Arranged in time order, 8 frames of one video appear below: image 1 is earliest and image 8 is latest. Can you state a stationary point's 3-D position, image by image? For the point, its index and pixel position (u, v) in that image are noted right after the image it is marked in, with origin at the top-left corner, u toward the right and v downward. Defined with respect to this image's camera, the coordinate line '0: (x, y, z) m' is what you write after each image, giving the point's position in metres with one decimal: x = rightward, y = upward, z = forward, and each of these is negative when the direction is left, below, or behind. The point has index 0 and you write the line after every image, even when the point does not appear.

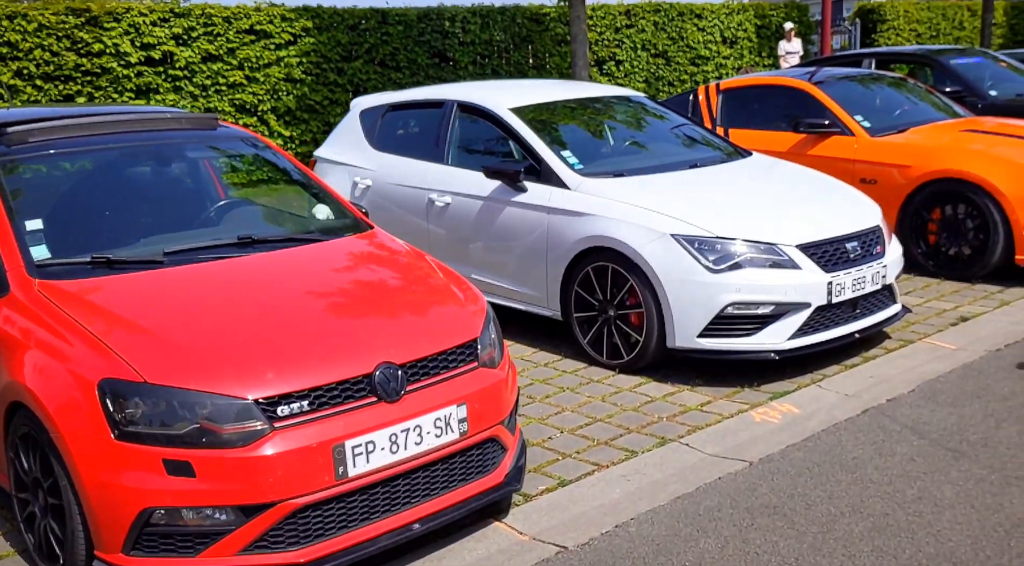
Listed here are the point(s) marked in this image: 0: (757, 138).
0: (+2.1, +1.3, +8.5) m
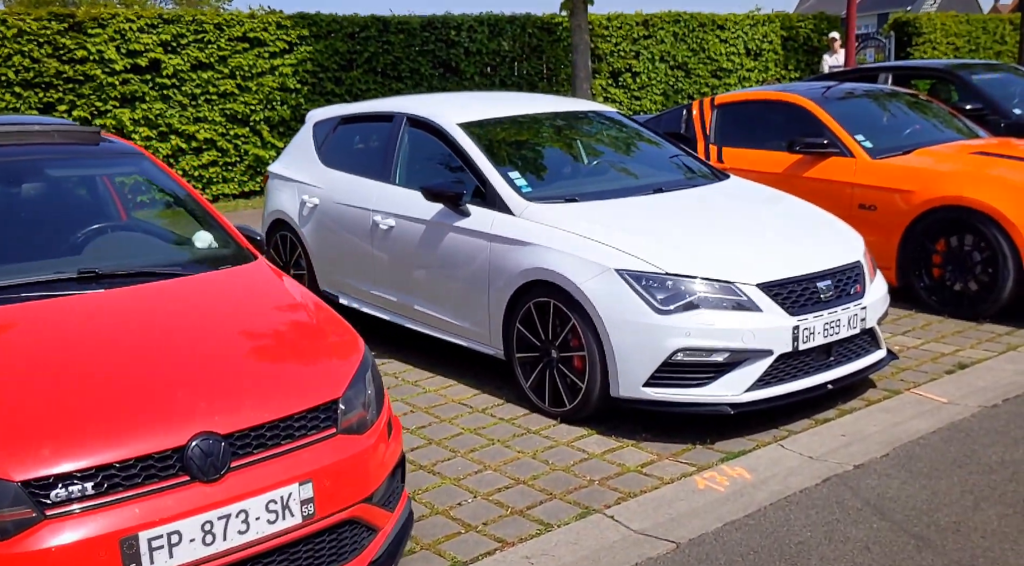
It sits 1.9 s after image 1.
0: (+1.9, +1.0, +7.9) m
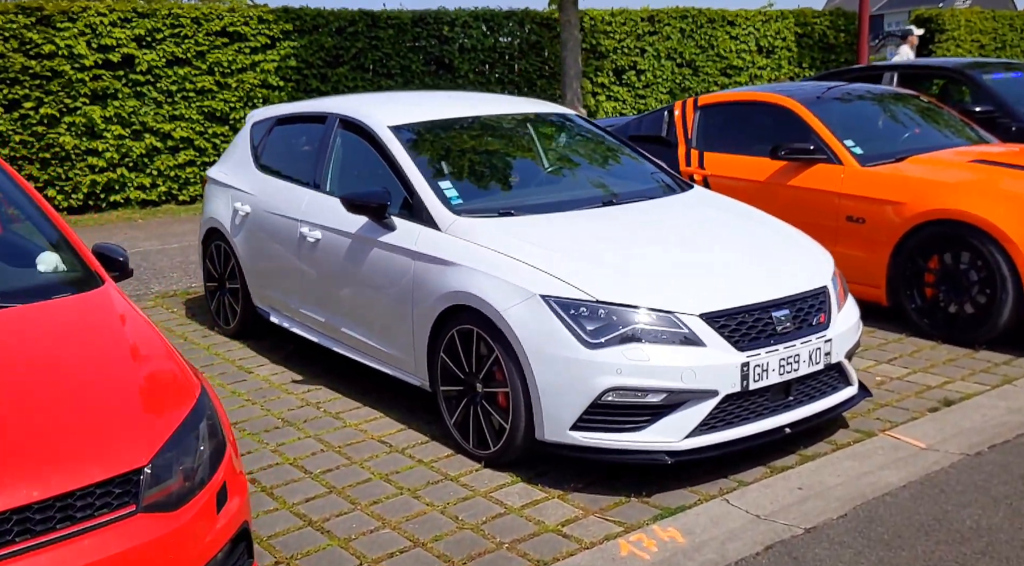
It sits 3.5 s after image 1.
0: (+1.6, +0.9, +7.3) m
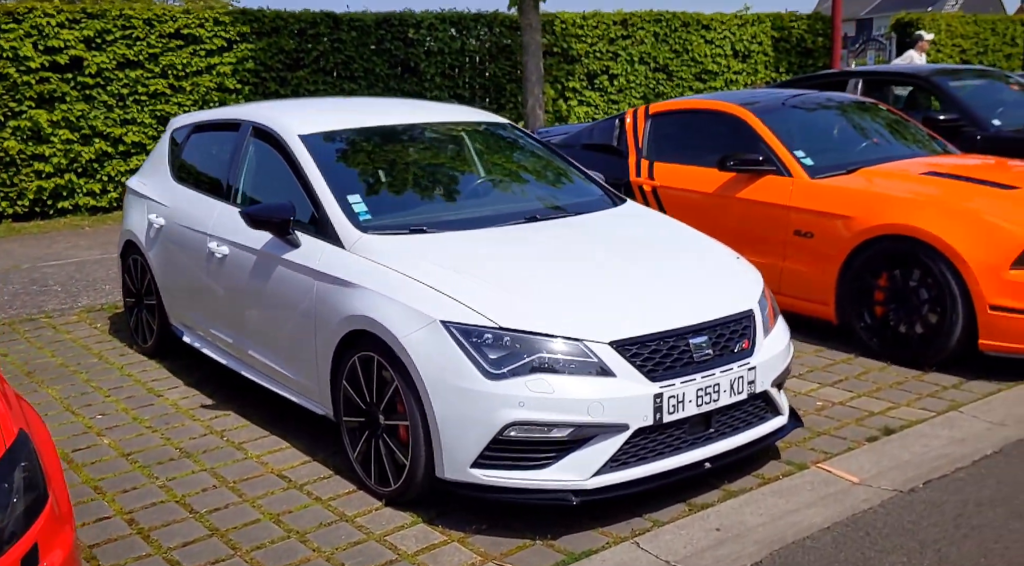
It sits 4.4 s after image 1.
0: (+1.2, +0.8, +7.0) m
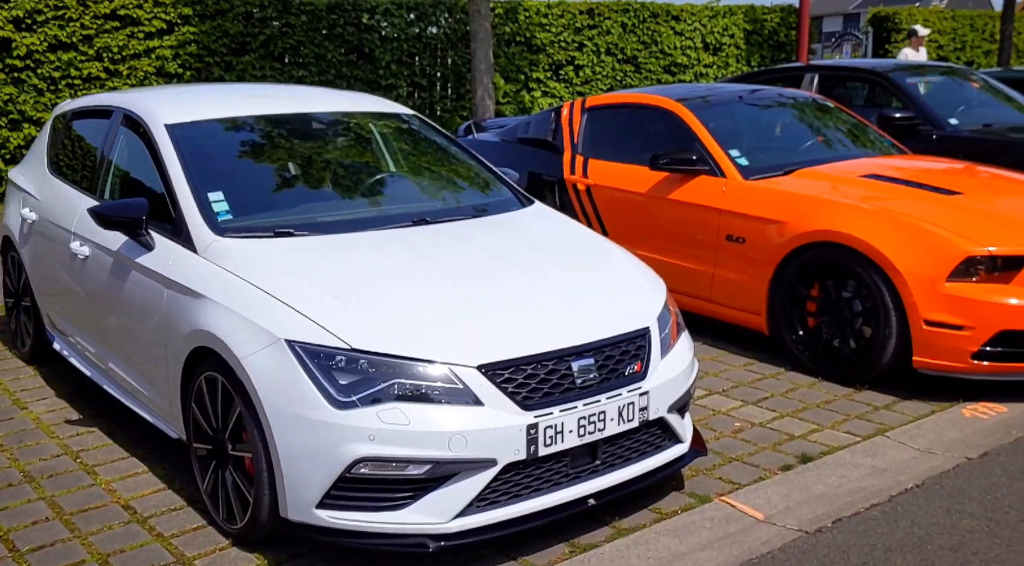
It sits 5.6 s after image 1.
0: (+0.7, +0.8, +6.6) m
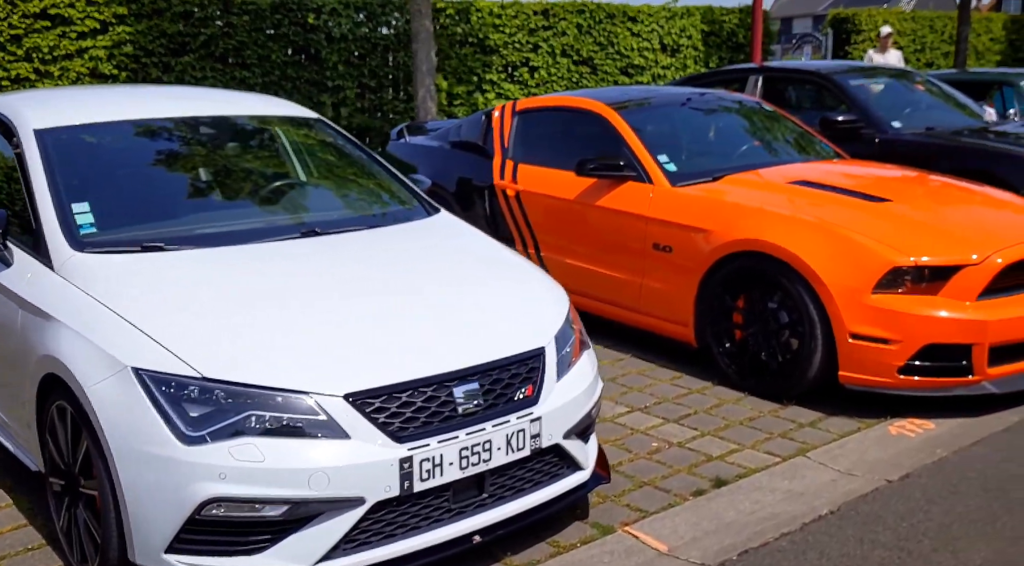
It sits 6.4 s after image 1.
0: (+0.2, +0.7, +6.4) m
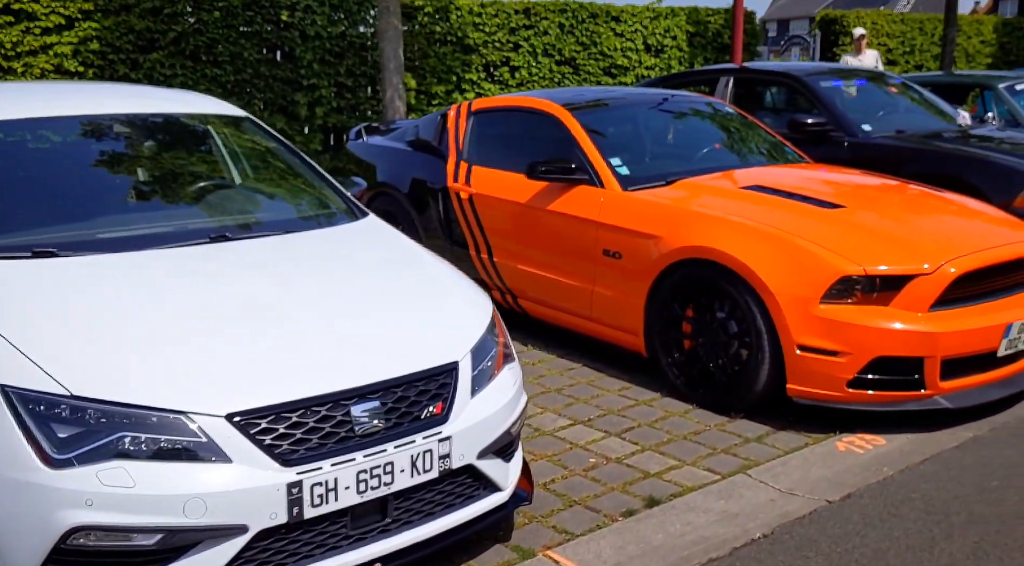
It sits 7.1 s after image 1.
0: (-0.1, +0.7, +6.2) m
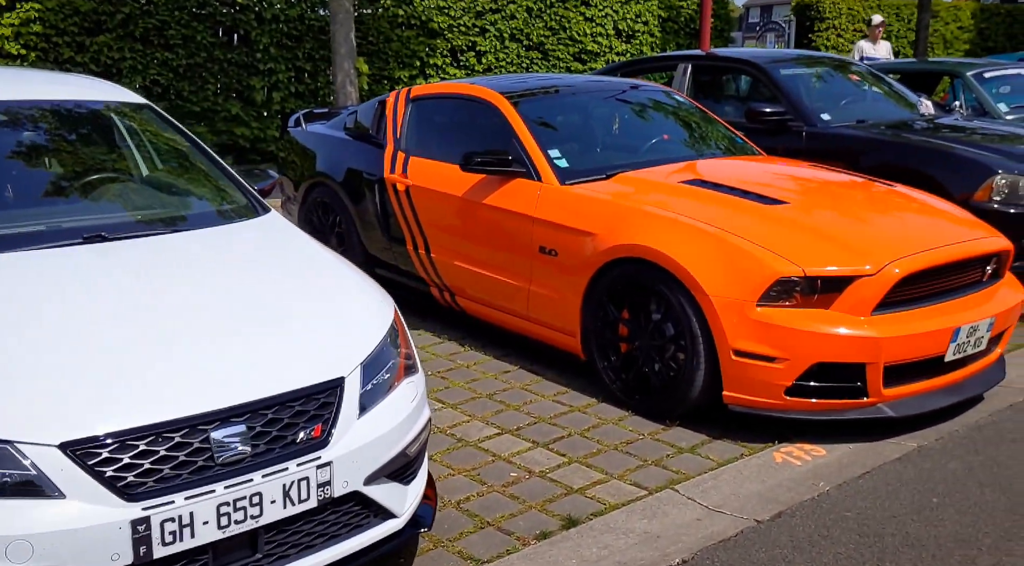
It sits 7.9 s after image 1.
0: (-0.5, +0.7, +5.9) m
